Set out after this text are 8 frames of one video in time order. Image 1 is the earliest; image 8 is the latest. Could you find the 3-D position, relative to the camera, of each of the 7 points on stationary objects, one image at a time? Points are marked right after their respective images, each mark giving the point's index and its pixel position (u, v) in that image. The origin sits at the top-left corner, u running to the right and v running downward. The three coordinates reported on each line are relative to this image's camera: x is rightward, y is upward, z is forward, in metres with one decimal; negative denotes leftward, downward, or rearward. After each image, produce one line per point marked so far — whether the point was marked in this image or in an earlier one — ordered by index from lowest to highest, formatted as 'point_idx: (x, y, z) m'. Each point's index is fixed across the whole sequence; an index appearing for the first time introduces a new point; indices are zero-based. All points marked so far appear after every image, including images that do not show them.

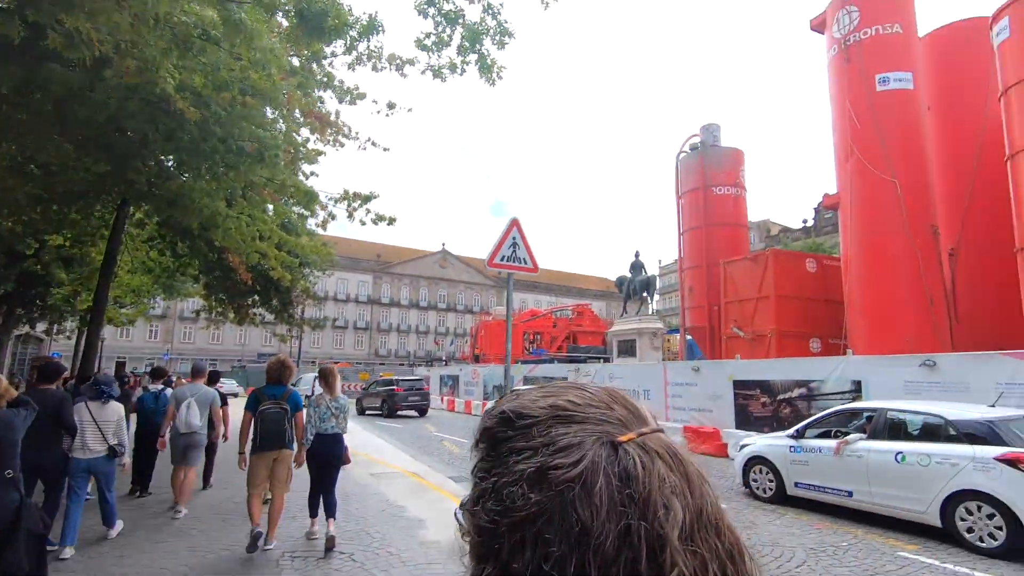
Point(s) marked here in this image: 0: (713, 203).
0: (+6.9, +3.0, +18.6) m
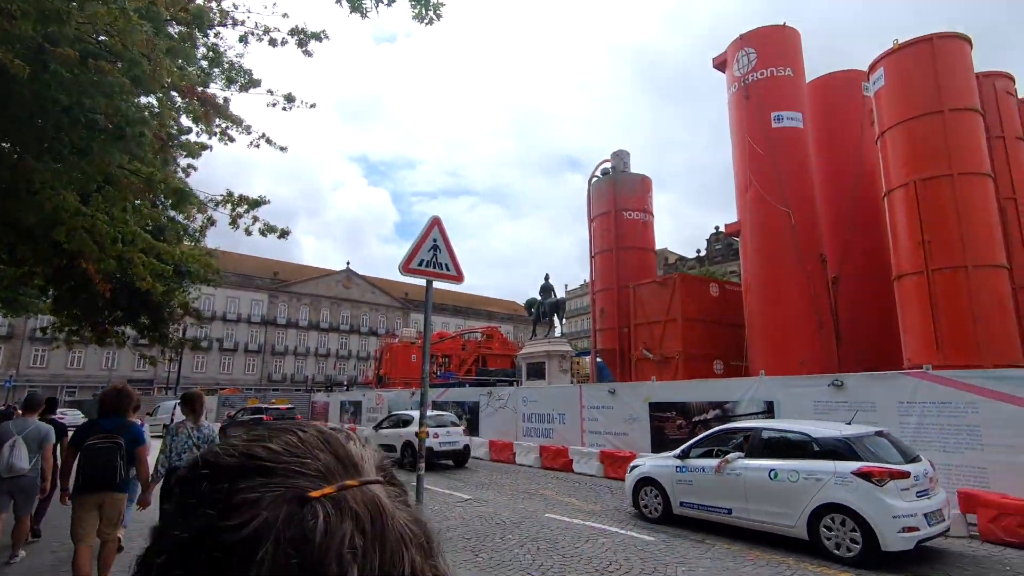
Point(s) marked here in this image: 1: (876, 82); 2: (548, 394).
0: (+3.9, +2.2, +19.0) m
1: (+8.9, +5.0, +13.1) m
2: (+0.9, -2.6, +13.3) m
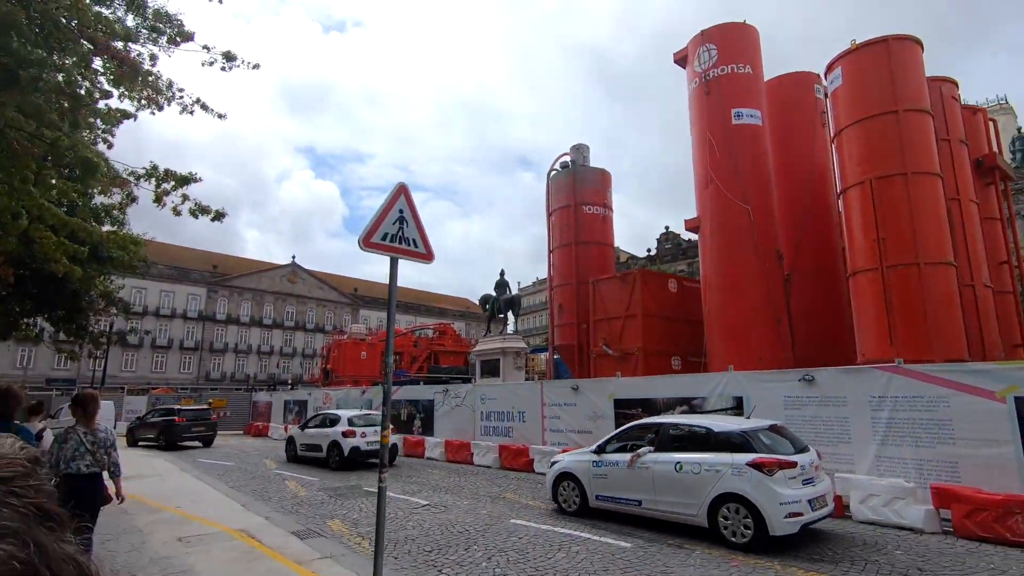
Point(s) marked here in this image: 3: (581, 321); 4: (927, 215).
0: (+2.4, +2.3, +18.7) m
1: (+8.0, +5.1, +13.3) m
2: (-0.1, -2.4, +12.8) m
3: (+2.3, -1.1, +18.0) m
4: (+8.9, +1.6, +11.5) m
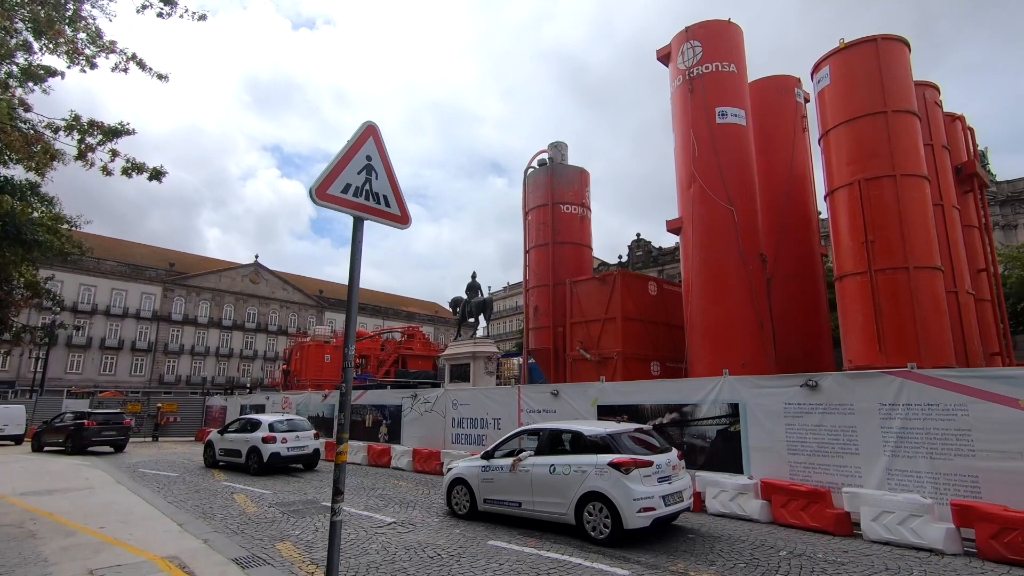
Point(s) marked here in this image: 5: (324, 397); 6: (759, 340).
0: (+1.6, +2.3, +18.0) m
1: (+7.5, +5.0, +13.0) m
2: (-0.7, -2.4, +12.0) m
3: (+1.5, -1.1, +17.3) m
4: (+8.4, +1.5, +11.3) m
5: (-5.9, -3.4, +16.8) m
6: (+6.3, -1.3, +13.7) m
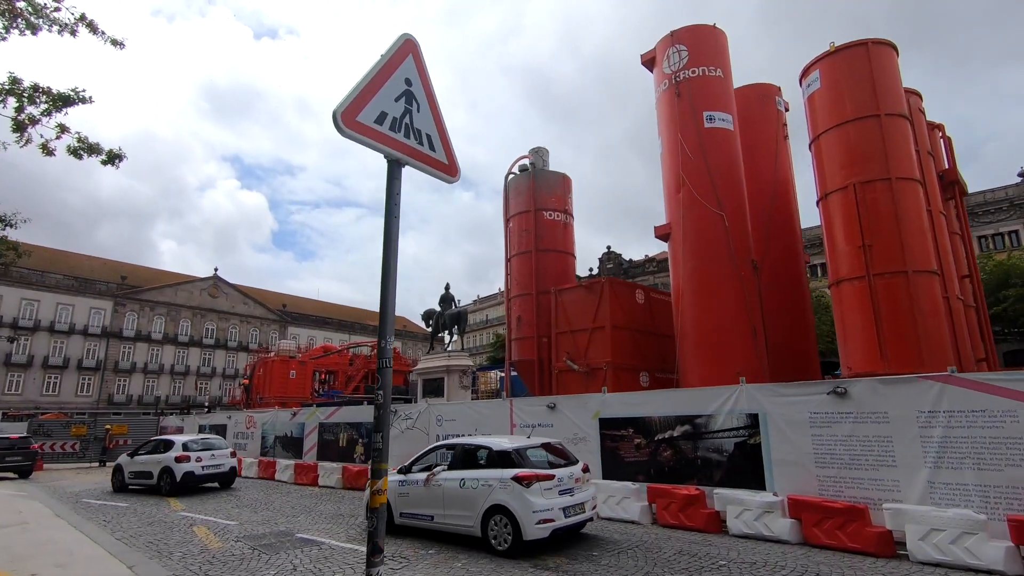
0: (+1.0, +2.0, +17.5) m
1: (+7.2, +4.9, +12.9) m
2: (-0.9, -2.5, +11.1) m
3: (+0.9, -1.4, +16.7) m
4: (+8.2, +1.4, +11.1) m
5: (-6.3, -3.7, +15.6) m
6: (+5.9, -1.5, +13.3) m
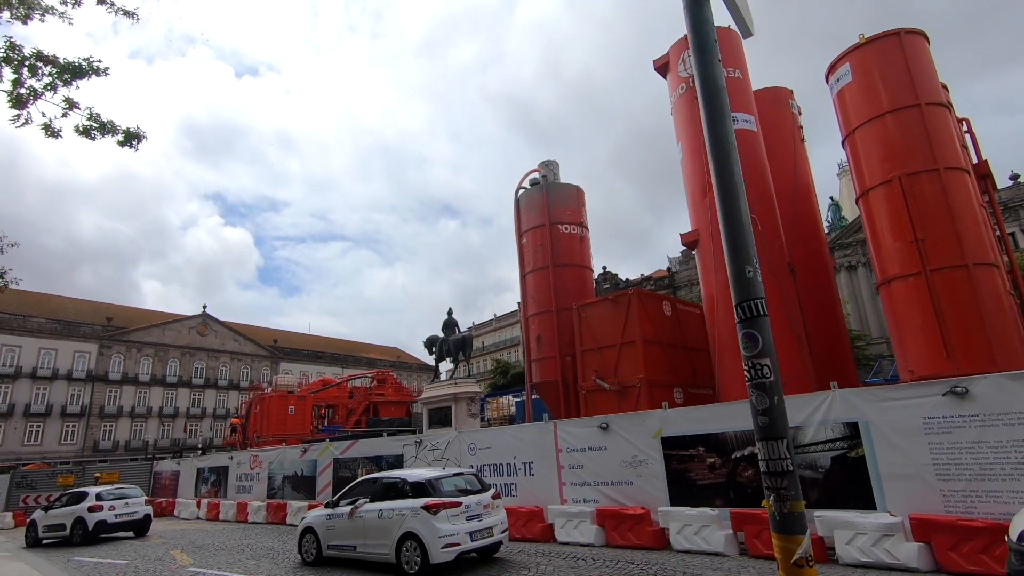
0: (+1.5, +1.4, +16.7) m
1: (+7.6, +4.8, +12.4) m
2: (-0.1, -2.8, +10.2) m
3: (+1.5, -1.9, +15.8) m
4: (+8.8, +1.5, +10.5) m
5: (-5.6, -4.4, +14.4) m
6: (+6.6, -1.6, +12.5) m
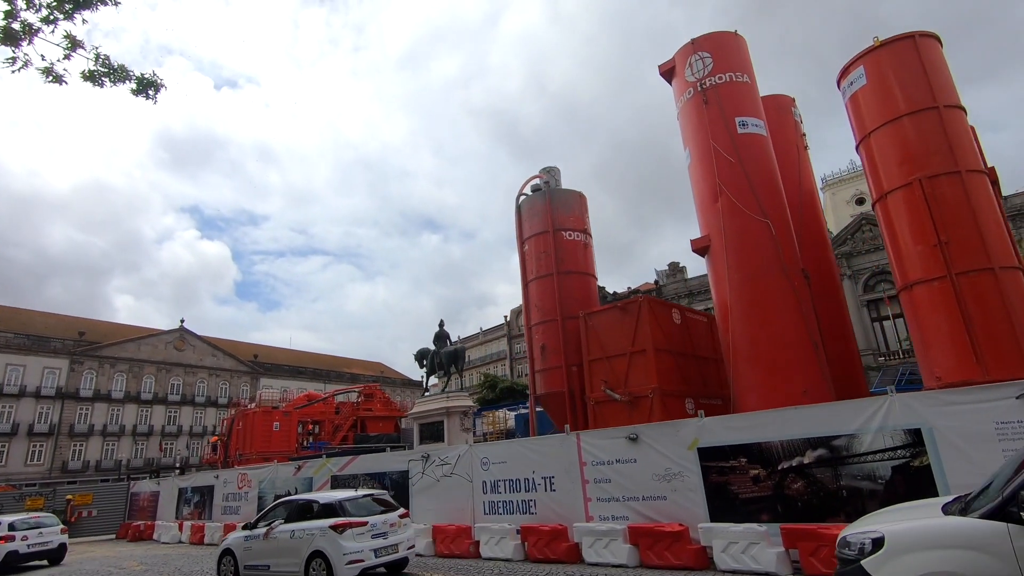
0: (+1.5, +1.2, +16.3) m
1: (+7.8, +4.7, +12.3) m
2: (+0.2, -2.9, +9.6) m
3: (+1.6, -2.1, +15.3) m
4: (+9.1, +1.4, +10.3) m
5: (-5.4, -4.6, +13.6) m
6: (+6.8, -1.7, +12.2) m
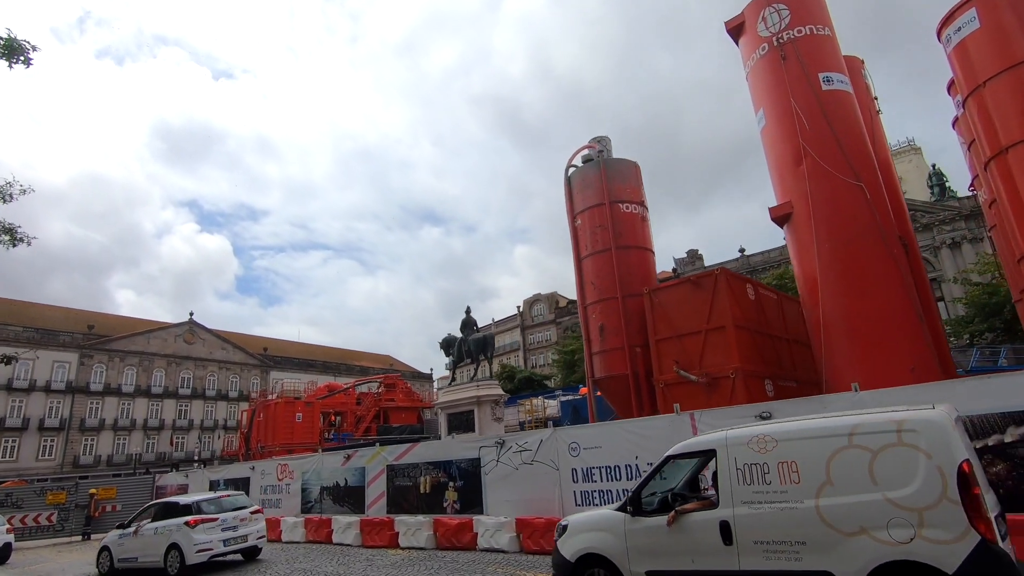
0: (+3.1, +1.9, +15.2) m
1: (+9.3, +5.4, +11.1) m
2: (+1.7, -2.3, +8.5) m
3: (+3.2, -1.5, +14.2) m
4: (+10.6, +2.0, +9.2) m
5: (-3.9, -4.0, +12.6) m
6: (+8.4, -1.0, +11.1) m
